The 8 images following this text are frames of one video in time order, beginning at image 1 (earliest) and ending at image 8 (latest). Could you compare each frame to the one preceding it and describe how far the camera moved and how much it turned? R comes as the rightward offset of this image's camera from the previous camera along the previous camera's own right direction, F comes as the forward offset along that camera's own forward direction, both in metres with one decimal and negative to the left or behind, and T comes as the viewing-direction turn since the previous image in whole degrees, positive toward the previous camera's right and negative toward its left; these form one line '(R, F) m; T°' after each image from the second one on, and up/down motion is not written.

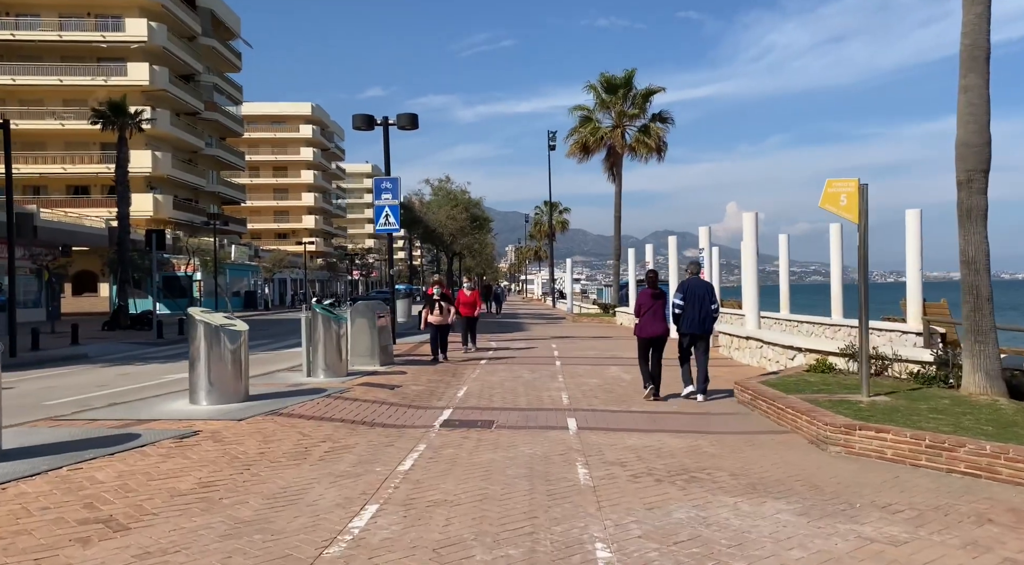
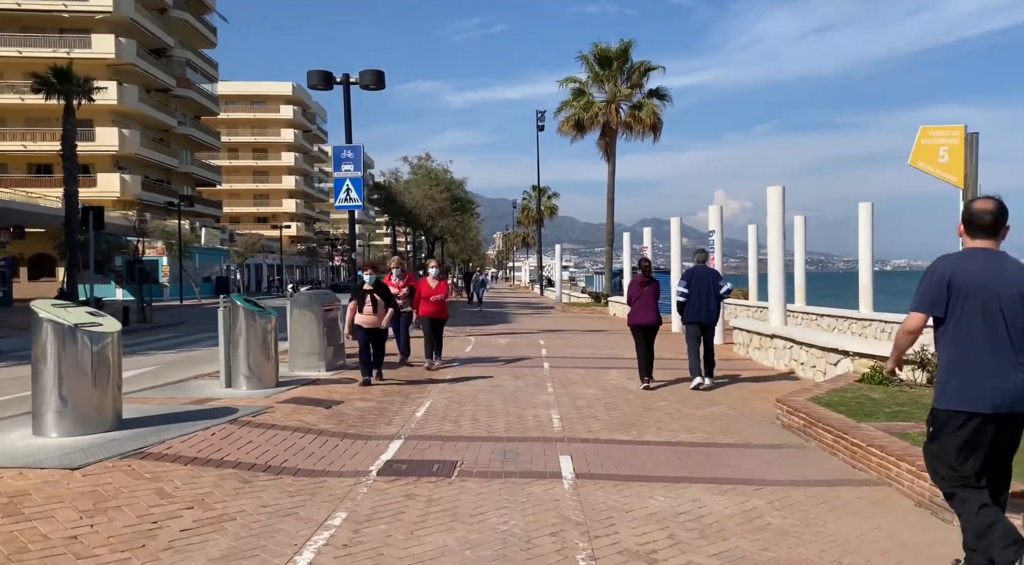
(+0.1, +2.9) m; +1°
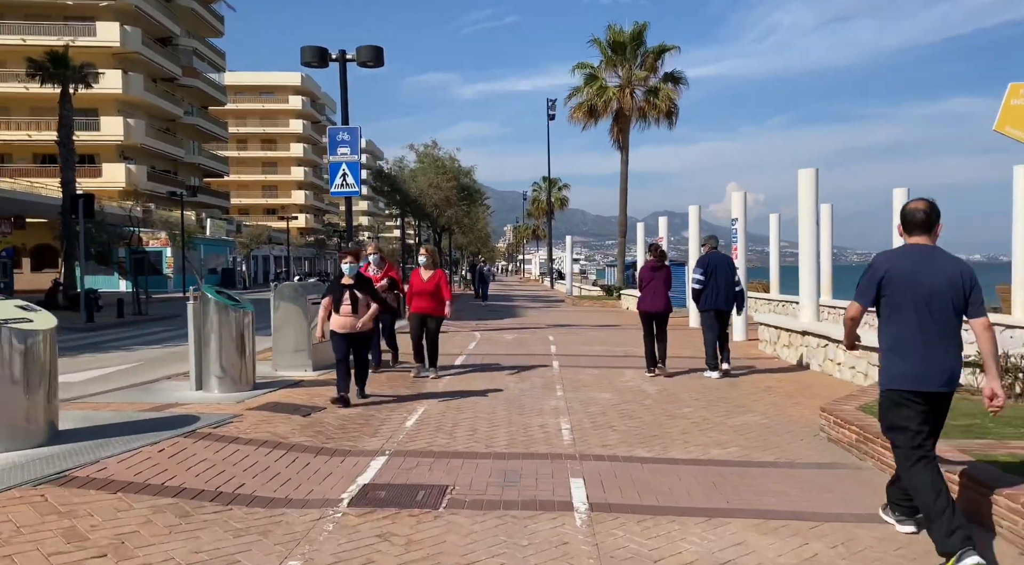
(+0.1, +1.2) m; -1°
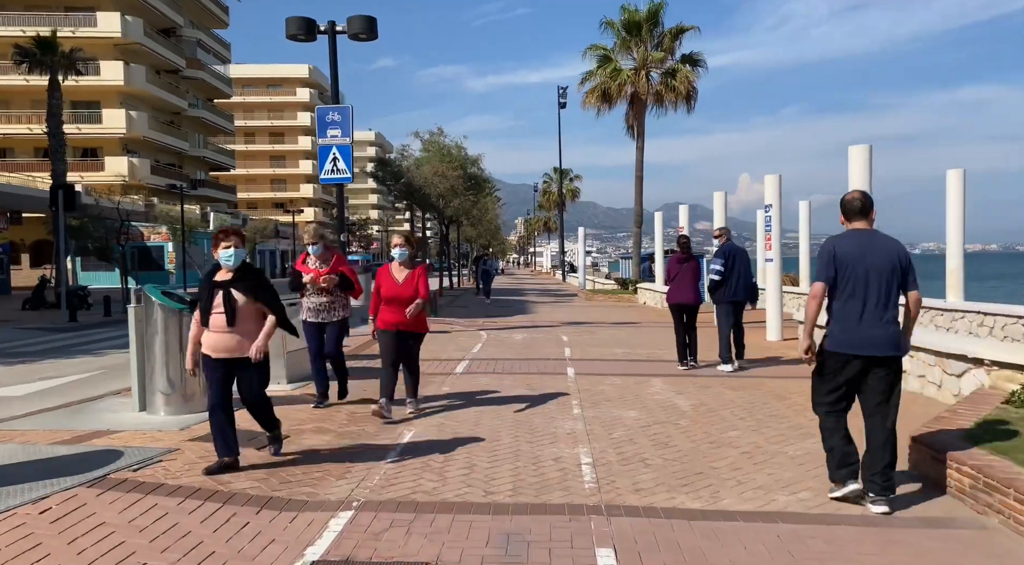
(0.0, +1.6) m; -1°
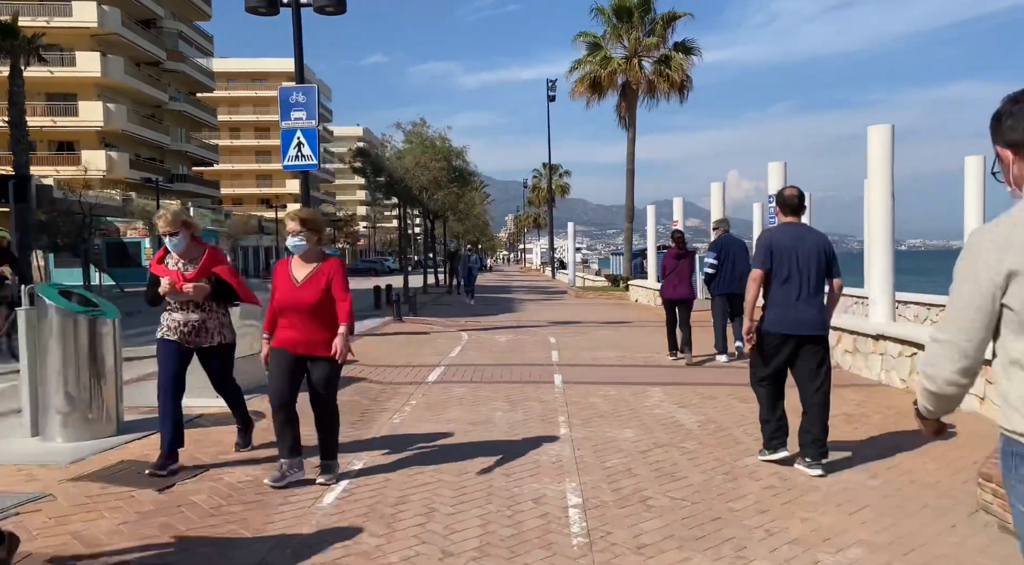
(+0.1, +1.3) m; +1°
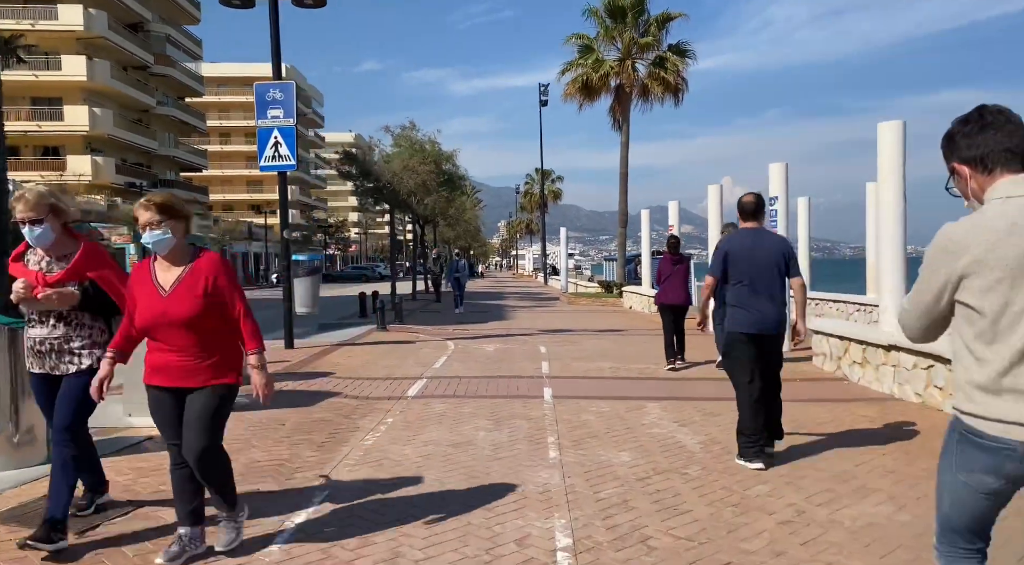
(+0.1, +0.7) m; 0°
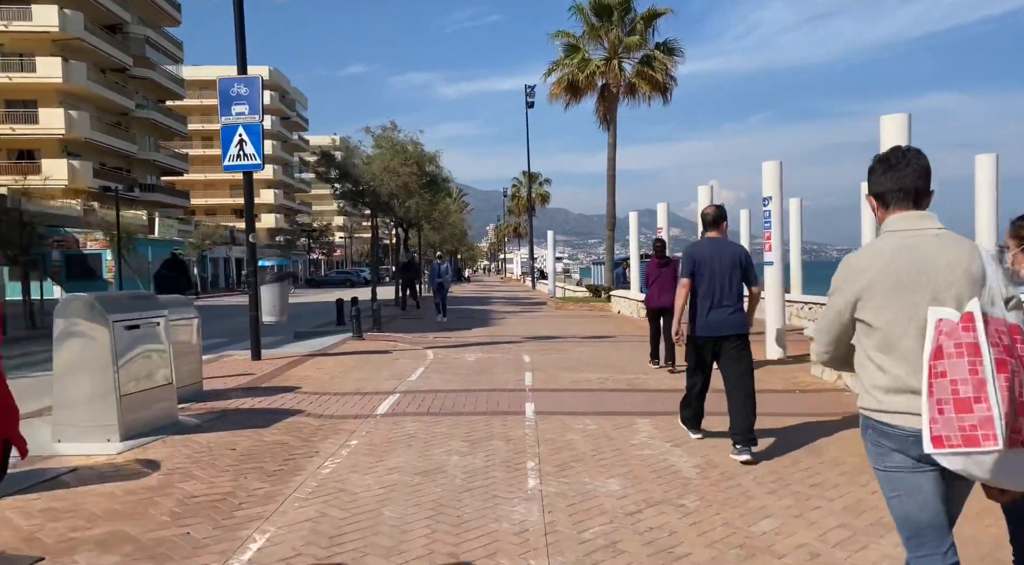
(+0.1, +0.7) m; +1°
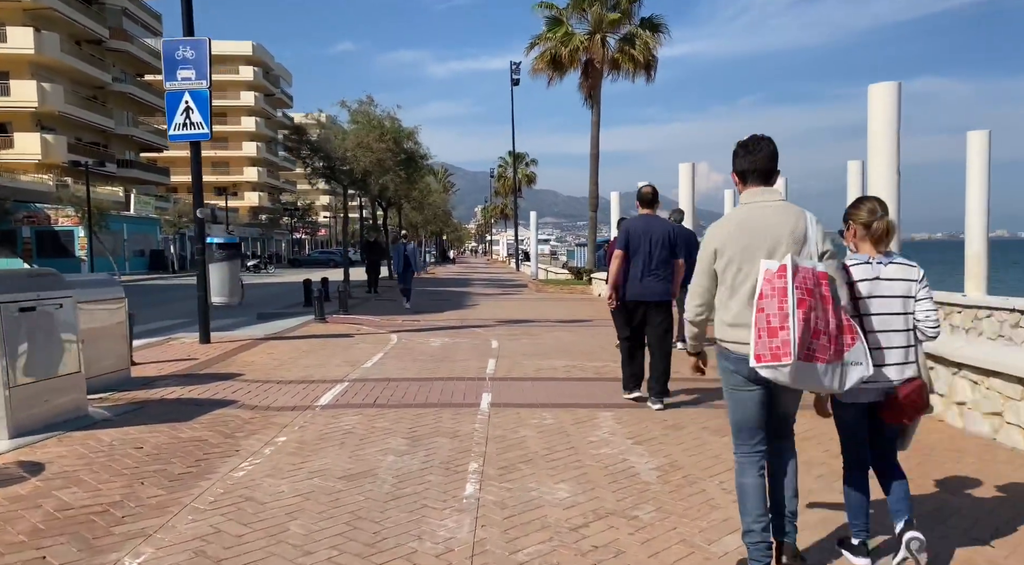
(+0.3, +0.7) m; +1°
